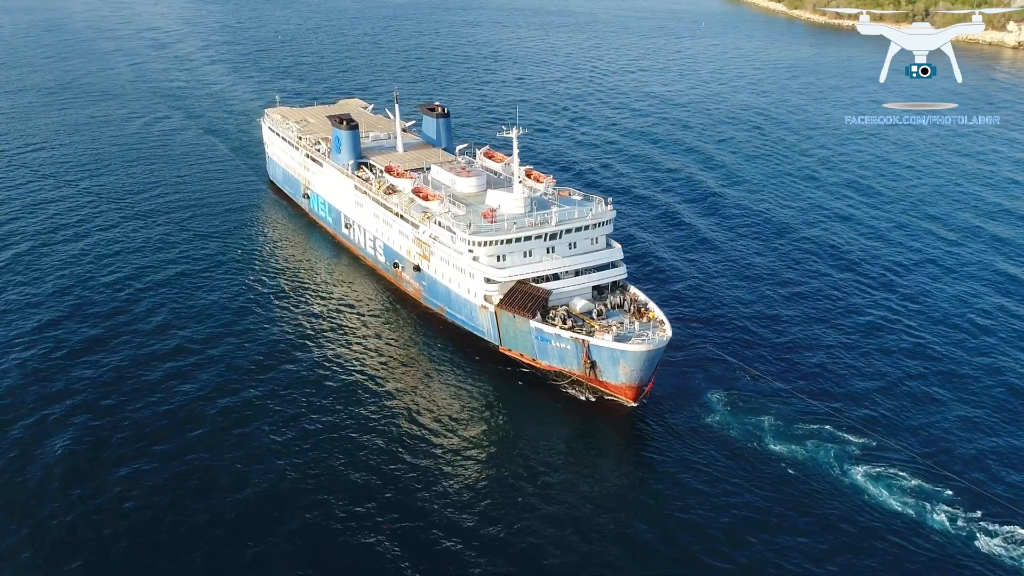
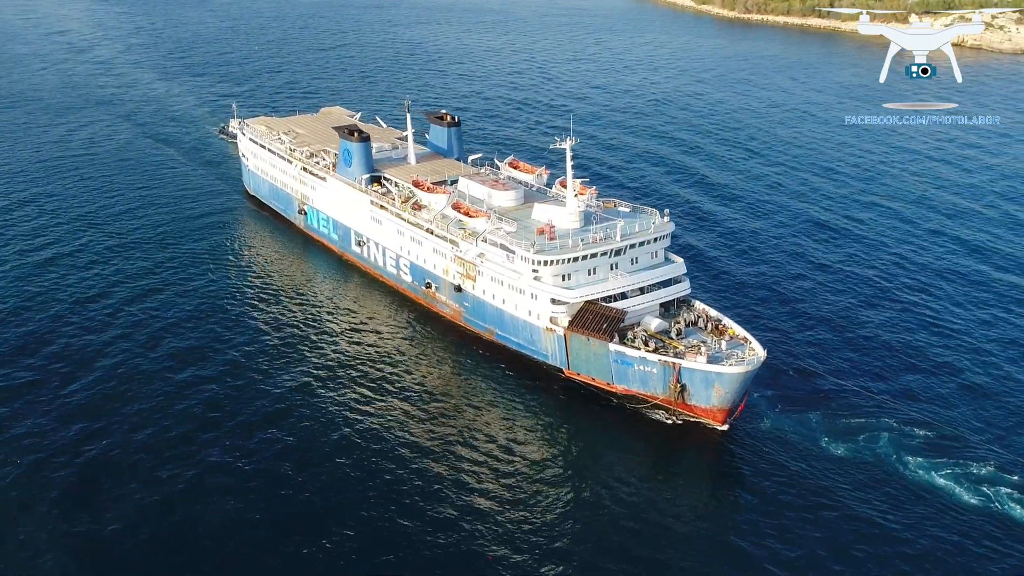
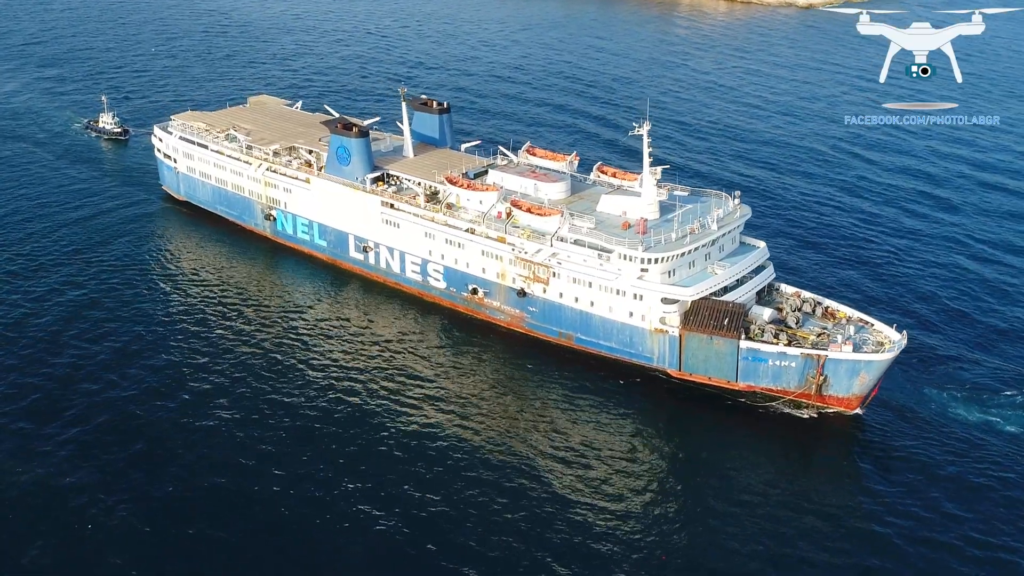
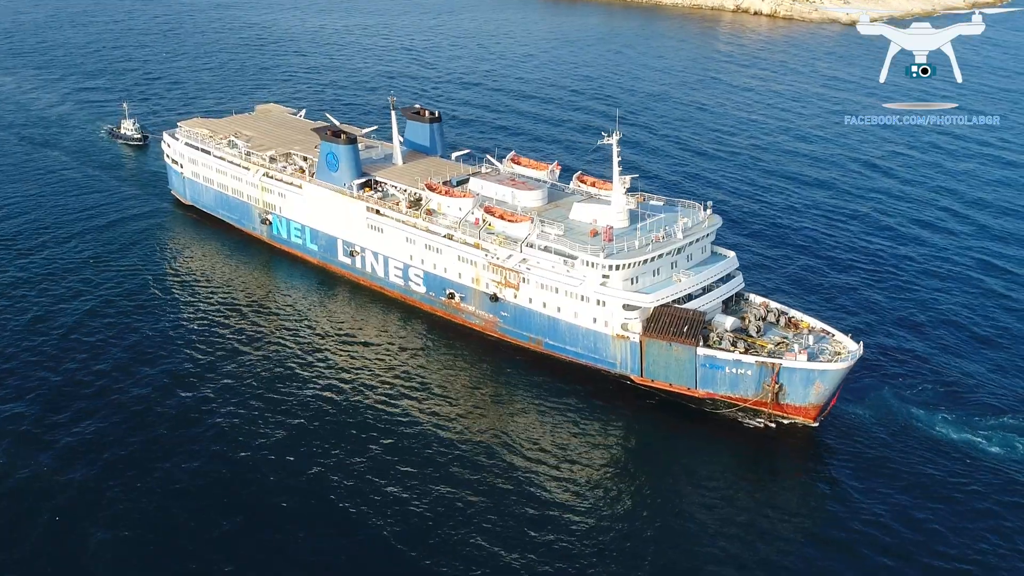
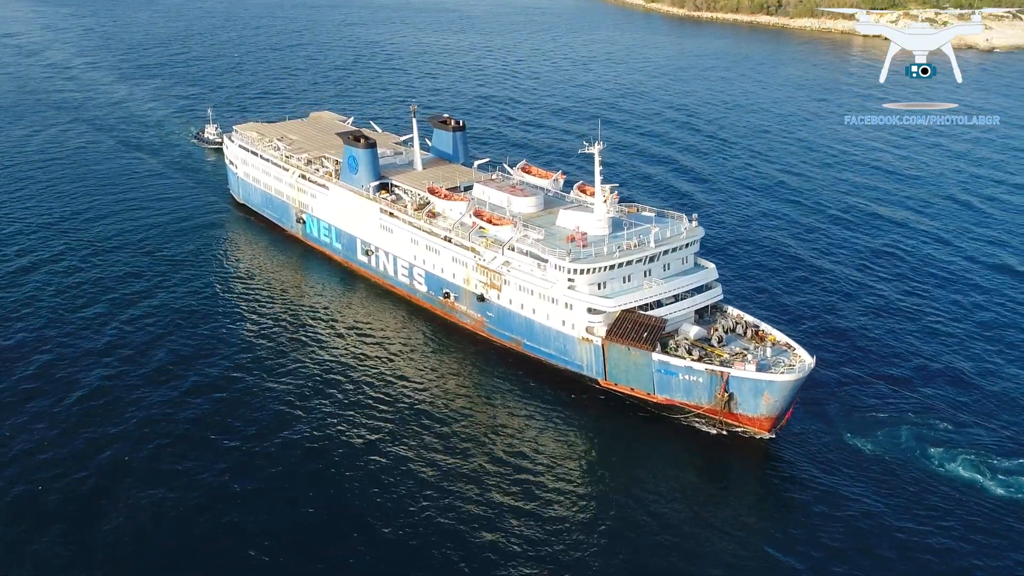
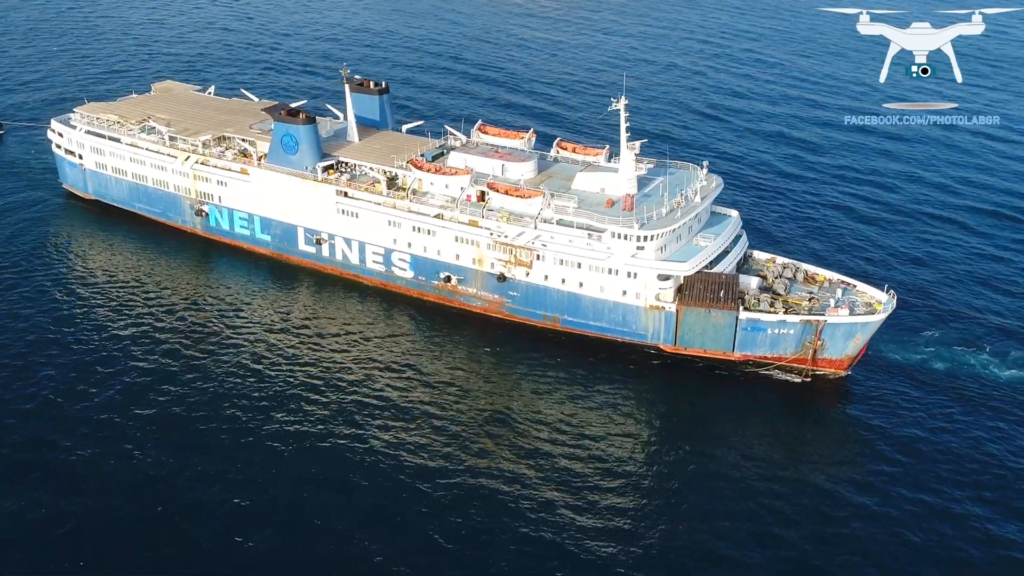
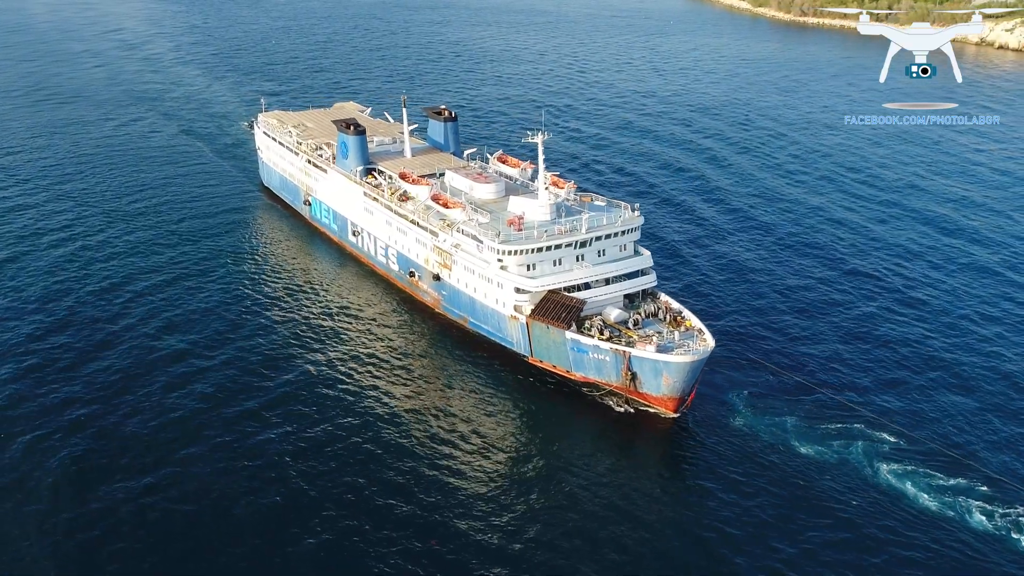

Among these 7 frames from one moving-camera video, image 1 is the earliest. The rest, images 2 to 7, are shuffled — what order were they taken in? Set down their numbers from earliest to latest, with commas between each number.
7, 2, 5, 4, 3, 6
